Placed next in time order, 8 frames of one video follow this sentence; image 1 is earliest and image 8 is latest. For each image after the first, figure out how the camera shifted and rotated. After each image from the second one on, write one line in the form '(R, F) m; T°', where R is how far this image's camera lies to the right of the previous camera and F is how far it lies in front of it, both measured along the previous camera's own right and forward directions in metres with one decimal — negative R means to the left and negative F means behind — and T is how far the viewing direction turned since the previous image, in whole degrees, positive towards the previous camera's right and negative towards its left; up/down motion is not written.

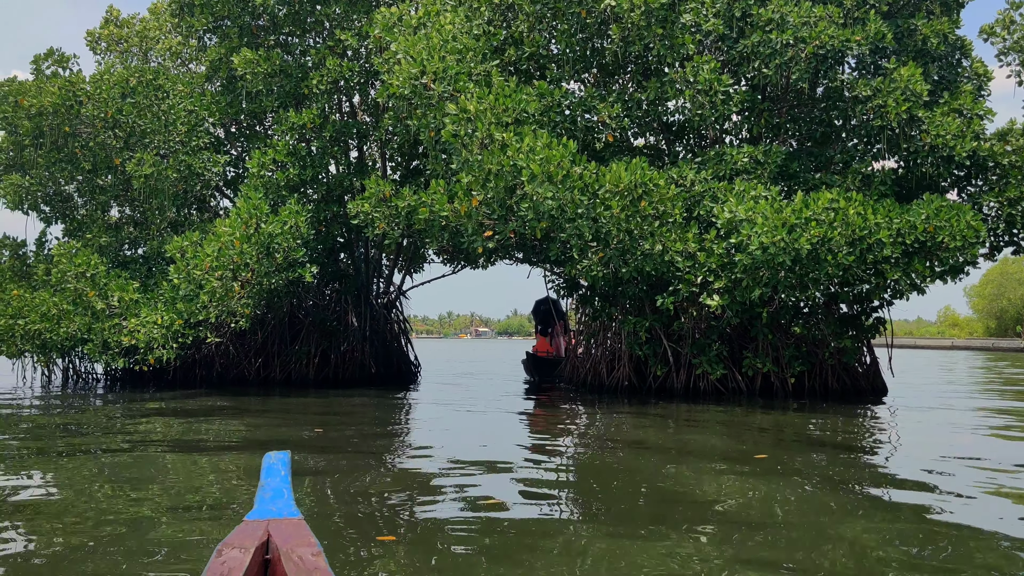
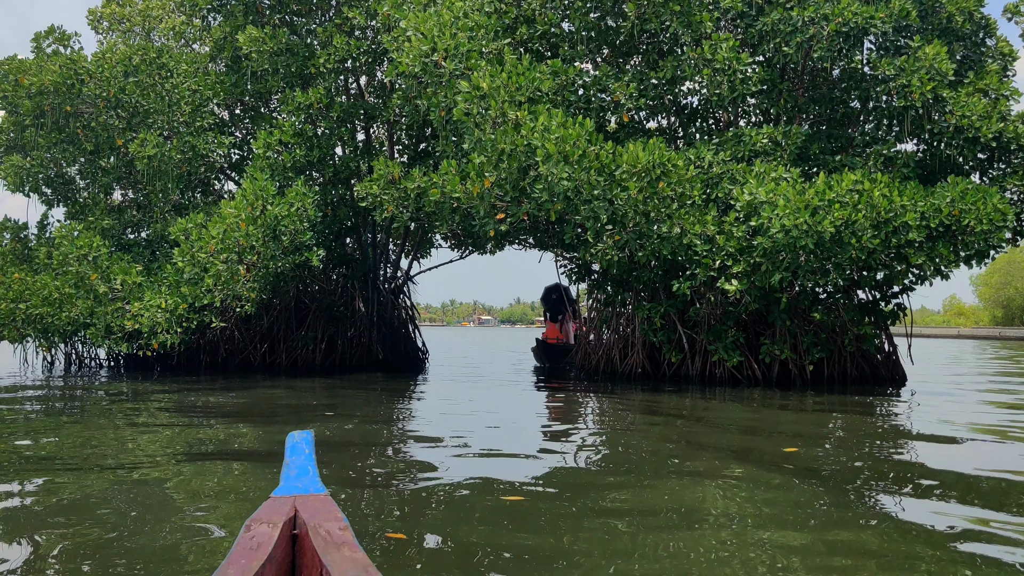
(-0.1, +0.2) m; 0°
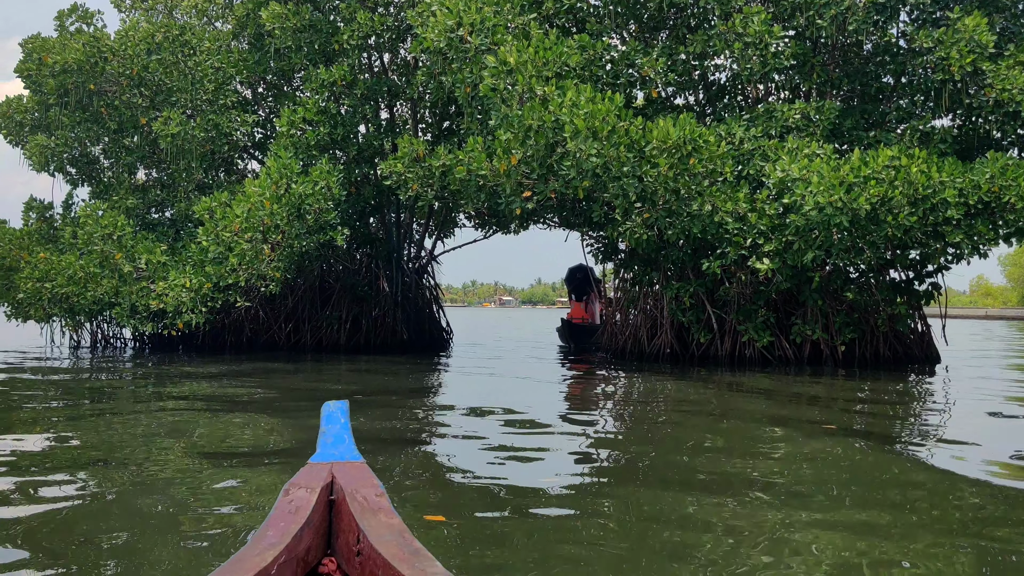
(-0.1, +0.1) m; -1°
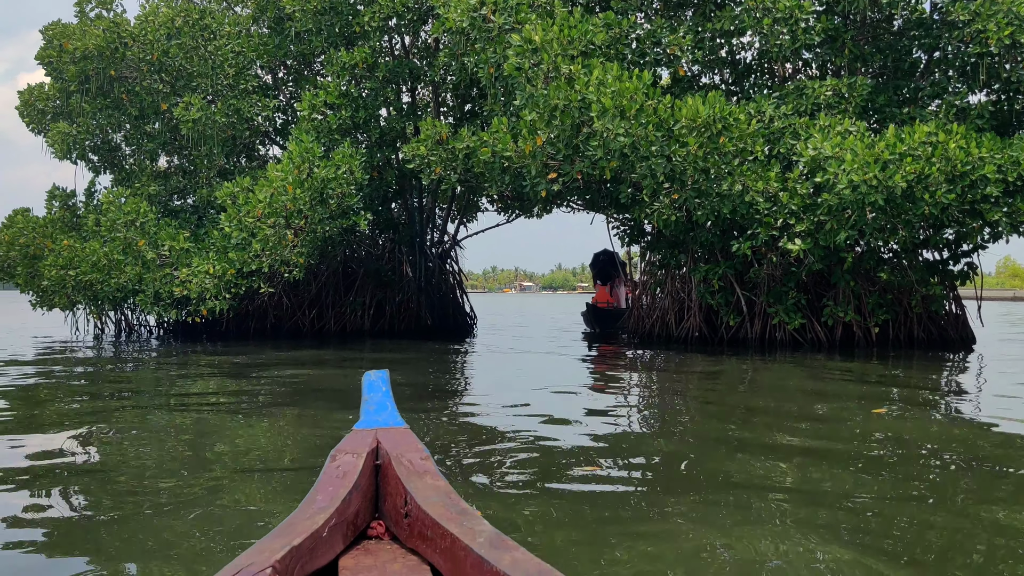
(-0.1, +0.1) m; -1°
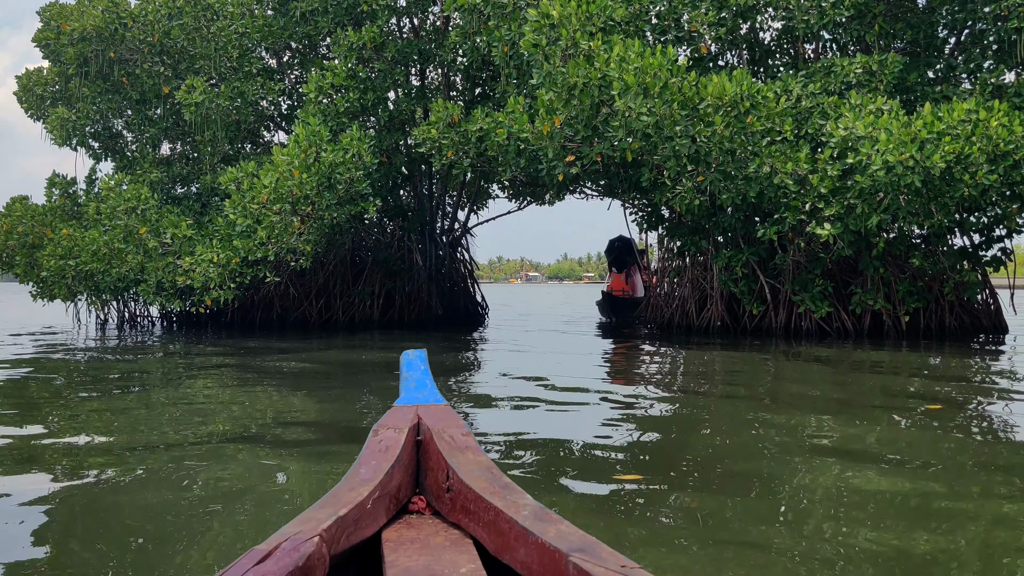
(-0.1, +0.3) m; 0°
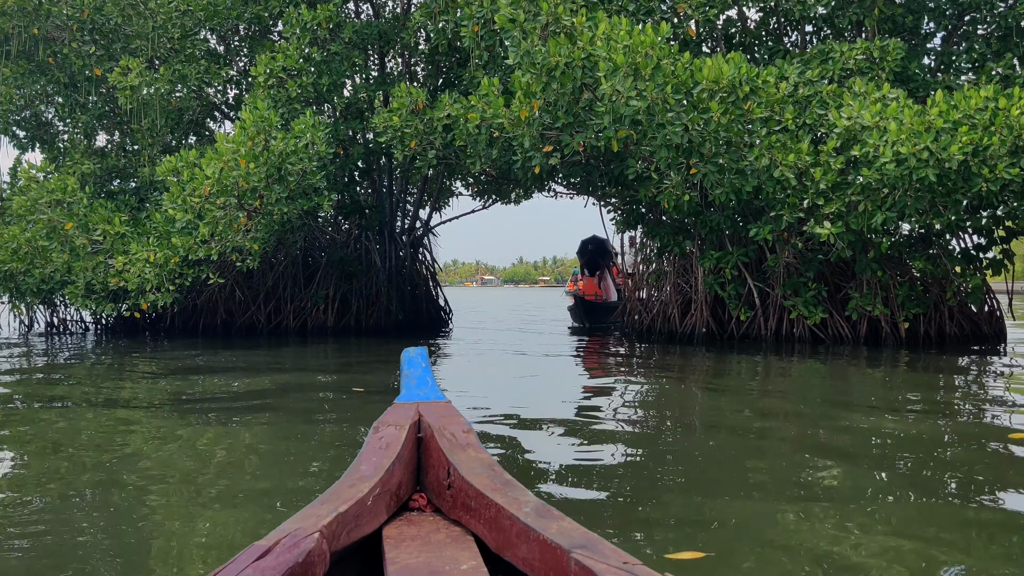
(-0.1, +0.8) m; +3°
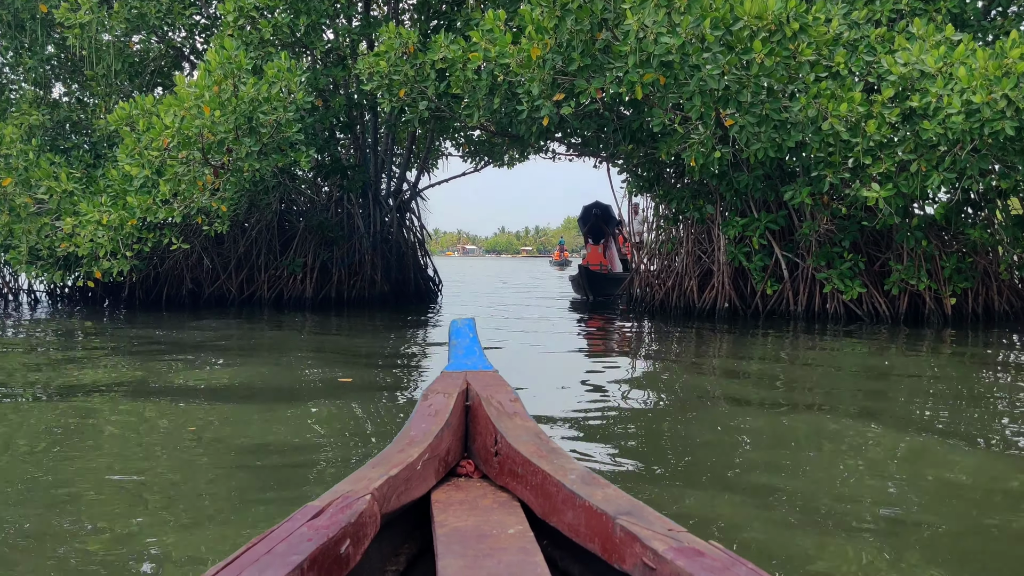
(-0.2, +0.9) m; +1°
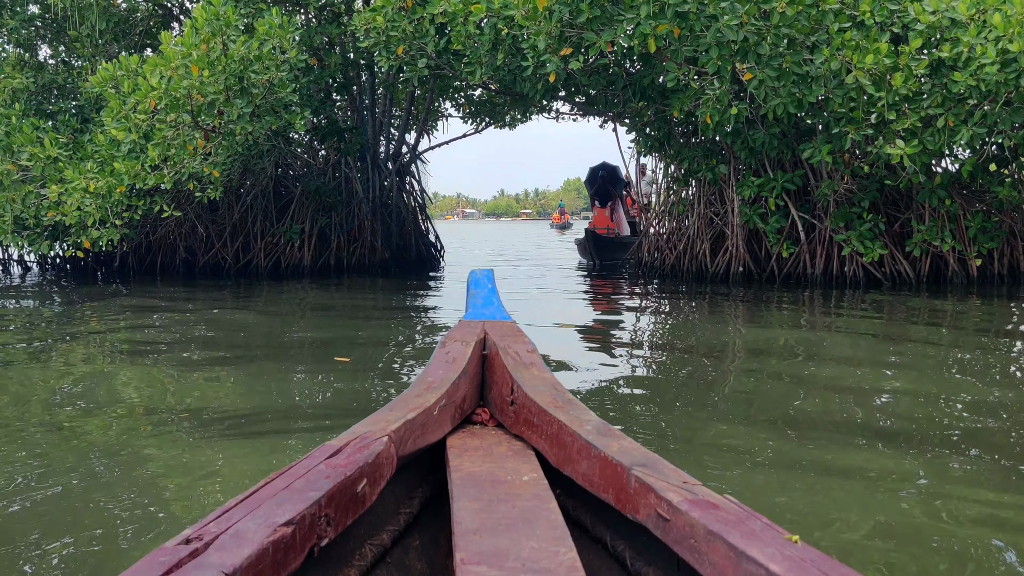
(-0.1, +0.3) m; 0°
